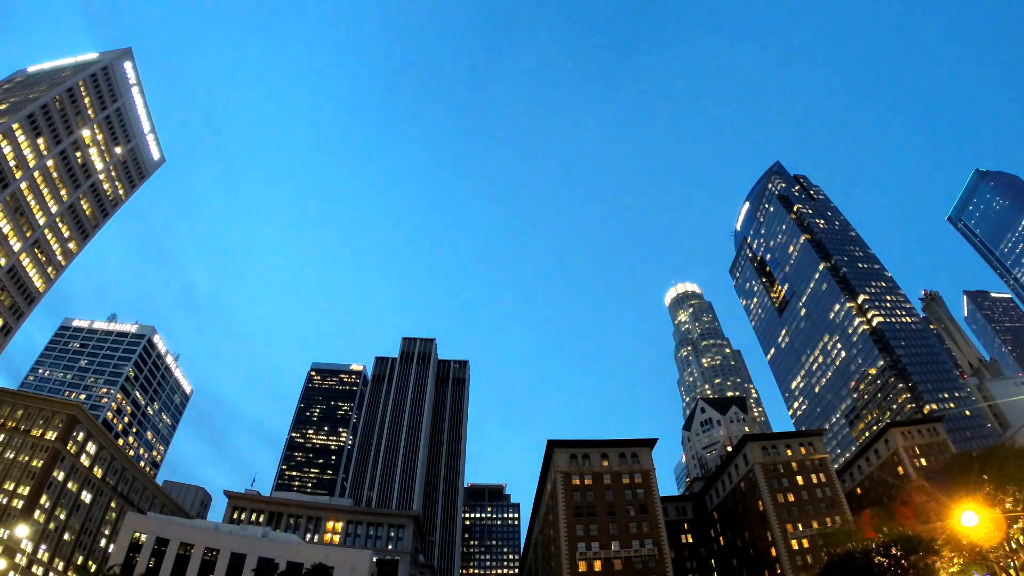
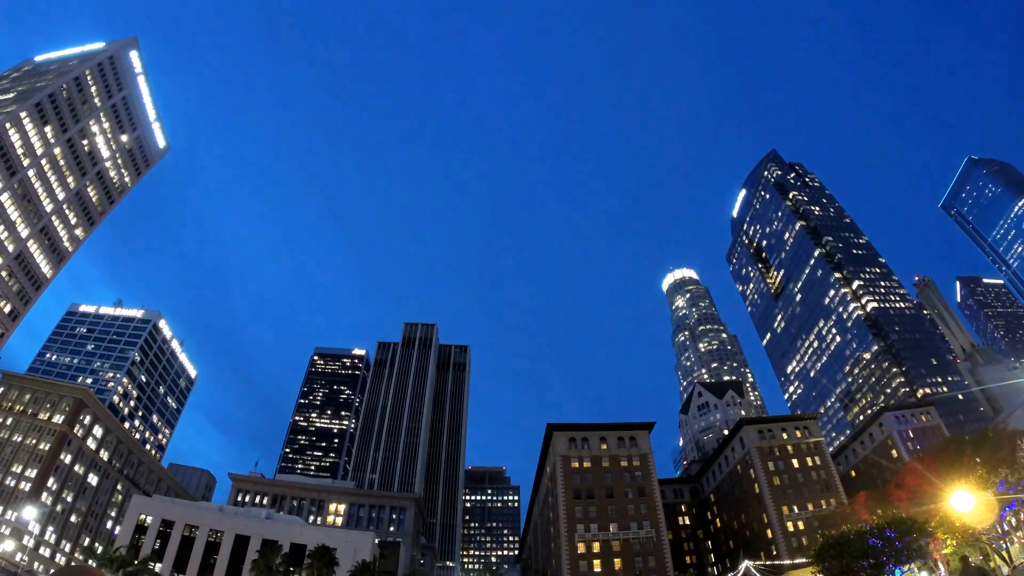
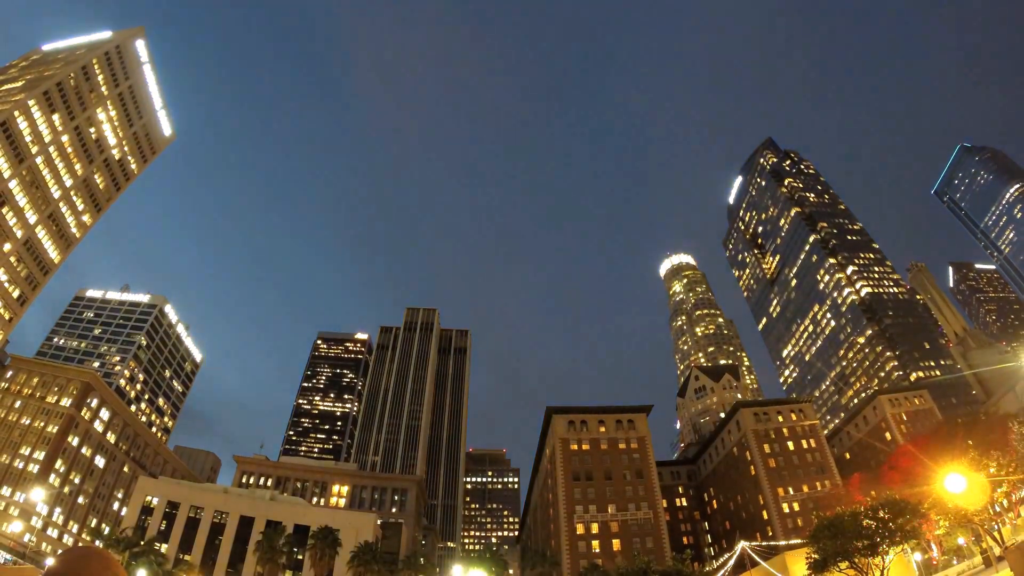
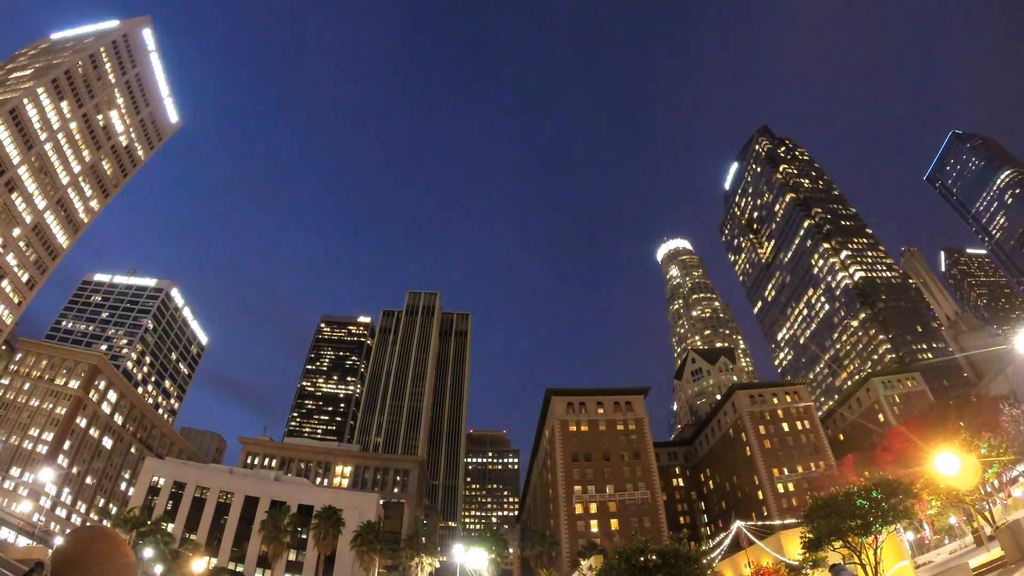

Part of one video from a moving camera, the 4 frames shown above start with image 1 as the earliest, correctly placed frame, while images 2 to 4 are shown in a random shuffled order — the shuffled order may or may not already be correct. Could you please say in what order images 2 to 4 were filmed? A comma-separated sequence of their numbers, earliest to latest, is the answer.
2, 3, 4
